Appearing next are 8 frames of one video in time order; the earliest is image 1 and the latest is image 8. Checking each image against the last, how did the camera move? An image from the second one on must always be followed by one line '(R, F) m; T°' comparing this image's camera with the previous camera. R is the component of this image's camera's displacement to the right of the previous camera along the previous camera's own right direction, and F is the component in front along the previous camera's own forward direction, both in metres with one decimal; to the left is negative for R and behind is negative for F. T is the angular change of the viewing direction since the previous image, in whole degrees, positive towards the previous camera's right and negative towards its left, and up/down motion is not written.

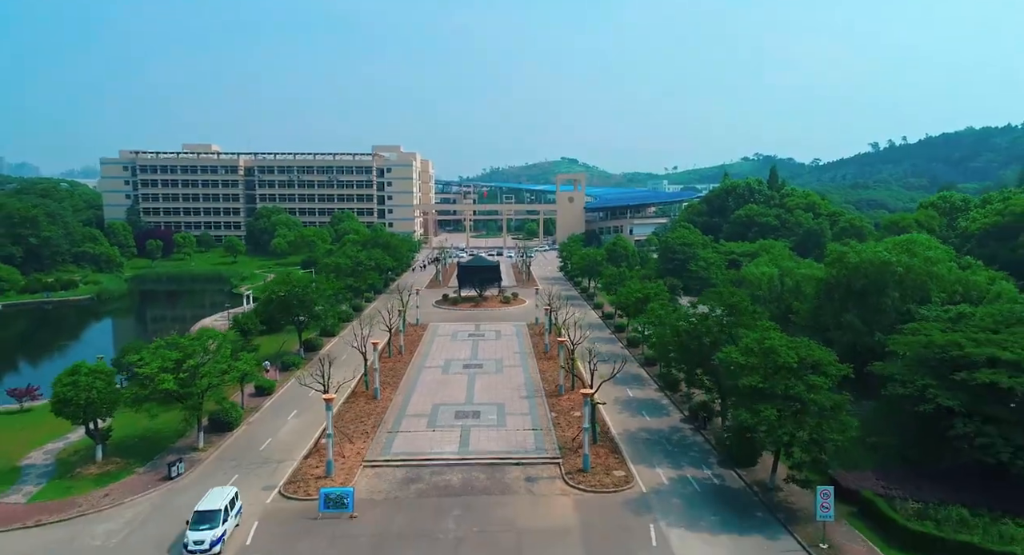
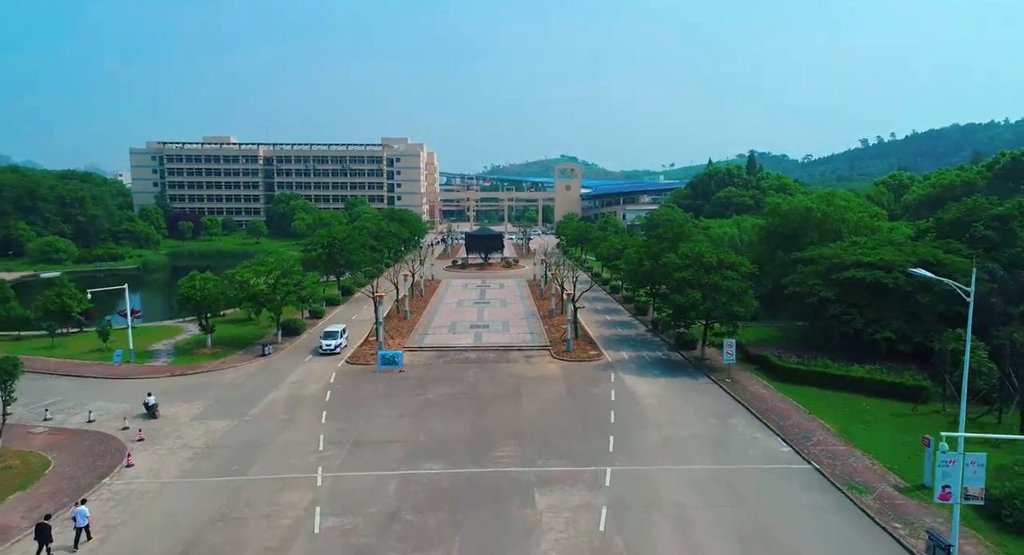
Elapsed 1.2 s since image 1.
(-0.1, -9.0) m; 0°
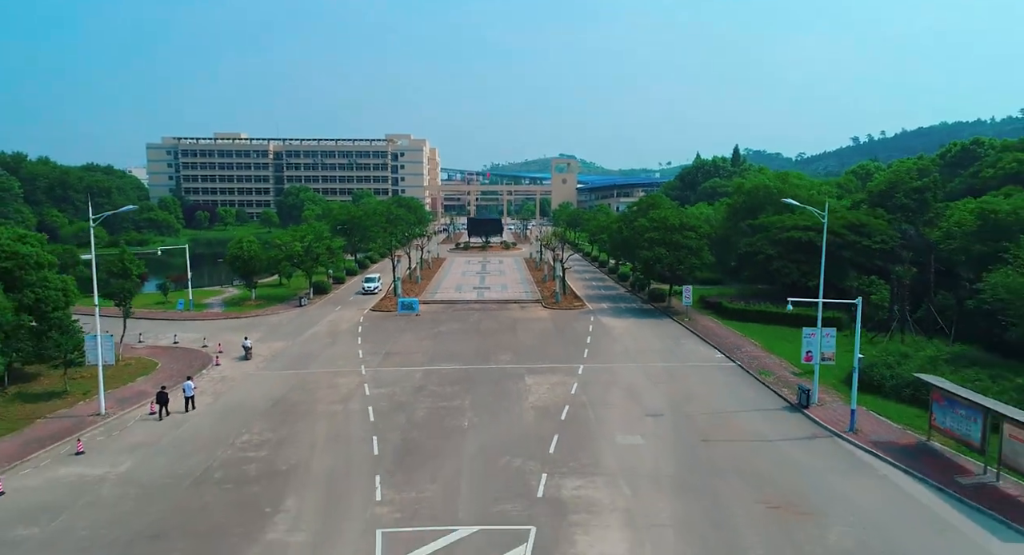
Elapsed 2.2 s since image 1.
(+0.1, -6.3) m; 0°
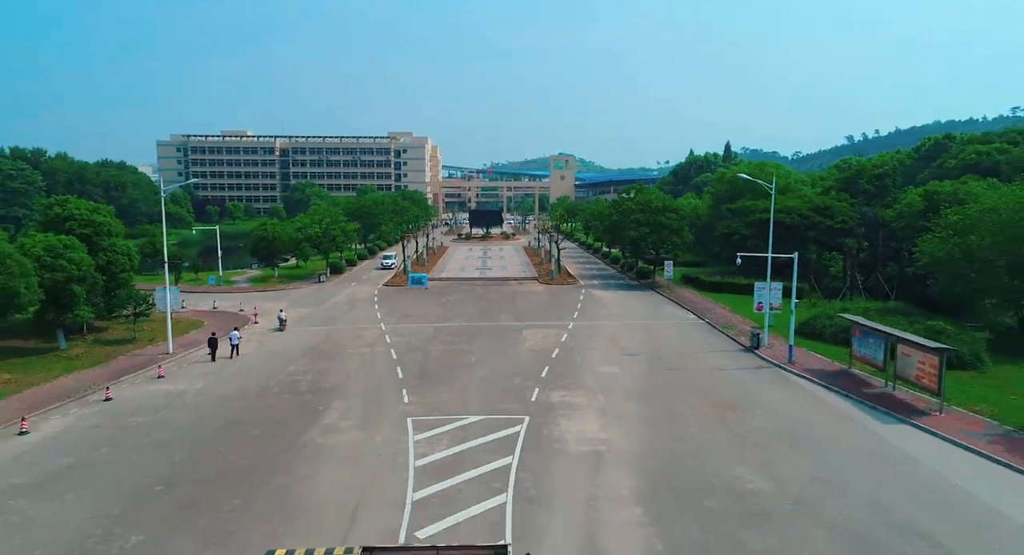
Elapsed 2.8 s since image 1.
(0.0, -4.0) m; 0°
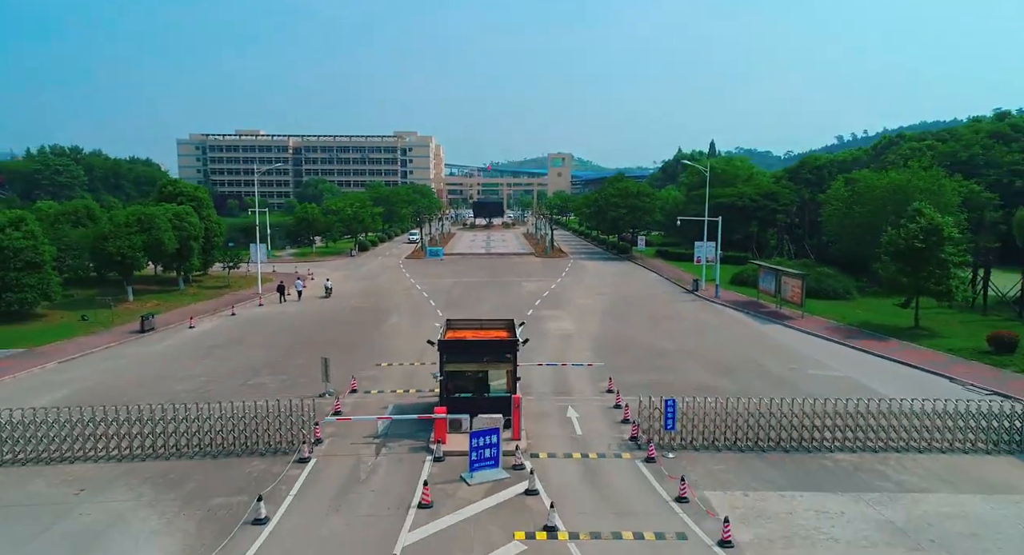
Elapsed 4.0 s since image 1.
(-0.1, -8.4) m; 0°
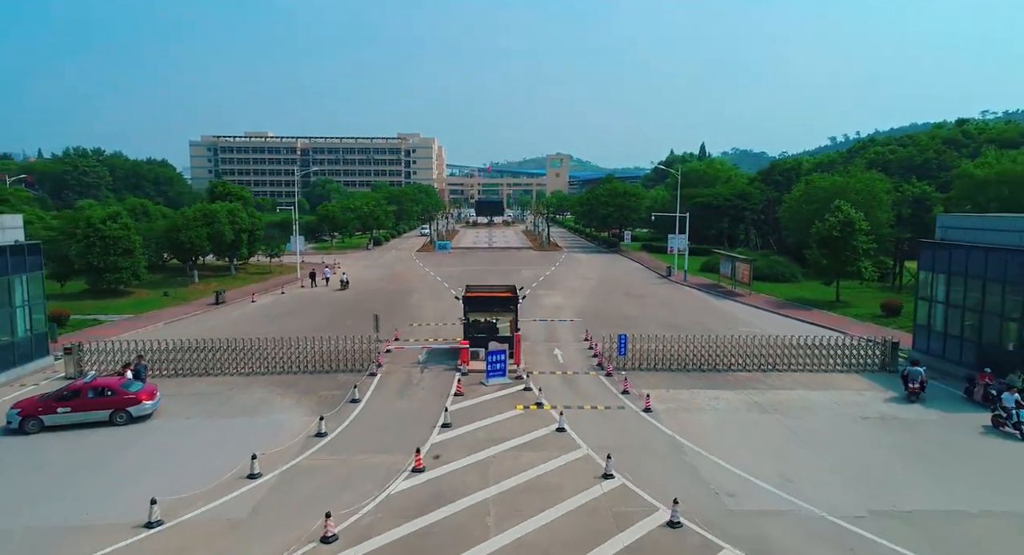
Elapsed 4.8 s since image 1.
(-0.1, -5.8) m; 0°
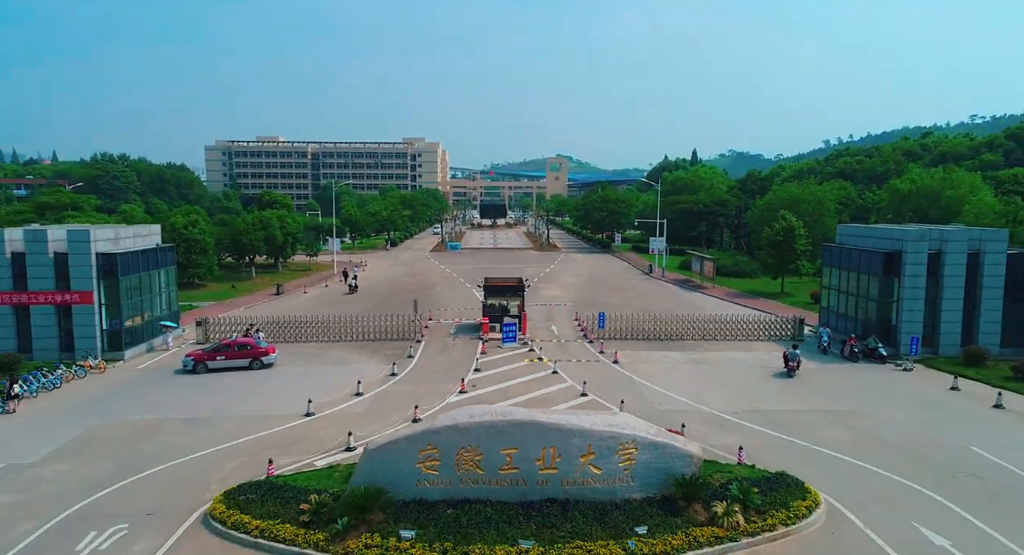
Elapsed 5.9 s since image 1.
(-0.3, -6.6) m; 0°
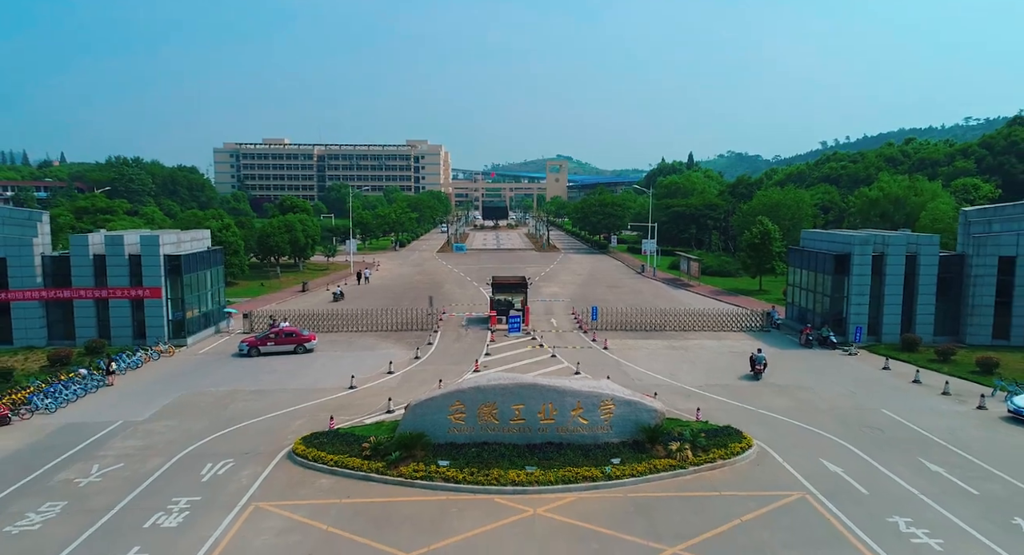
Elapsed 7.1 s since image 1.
(-0.2, -3.7) m; 0°
